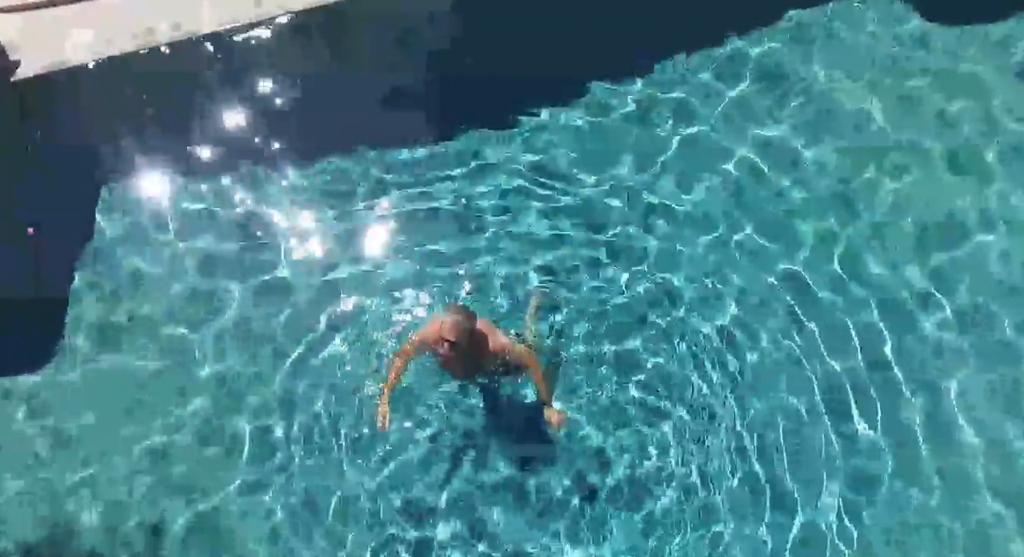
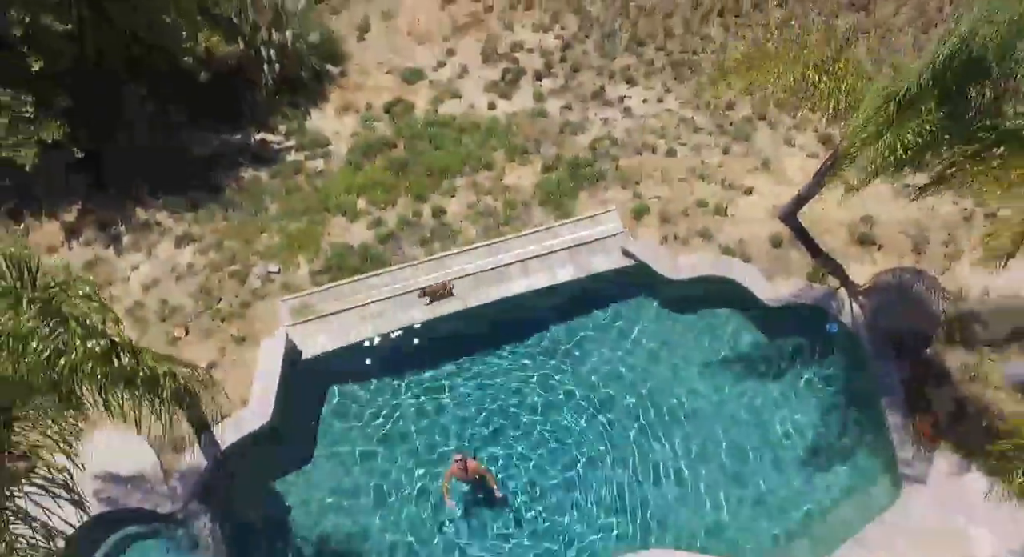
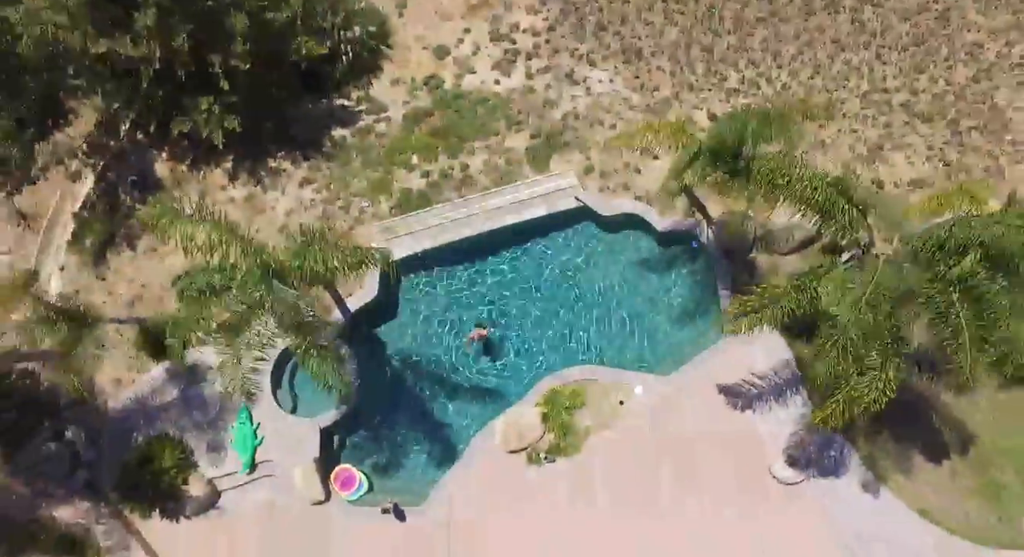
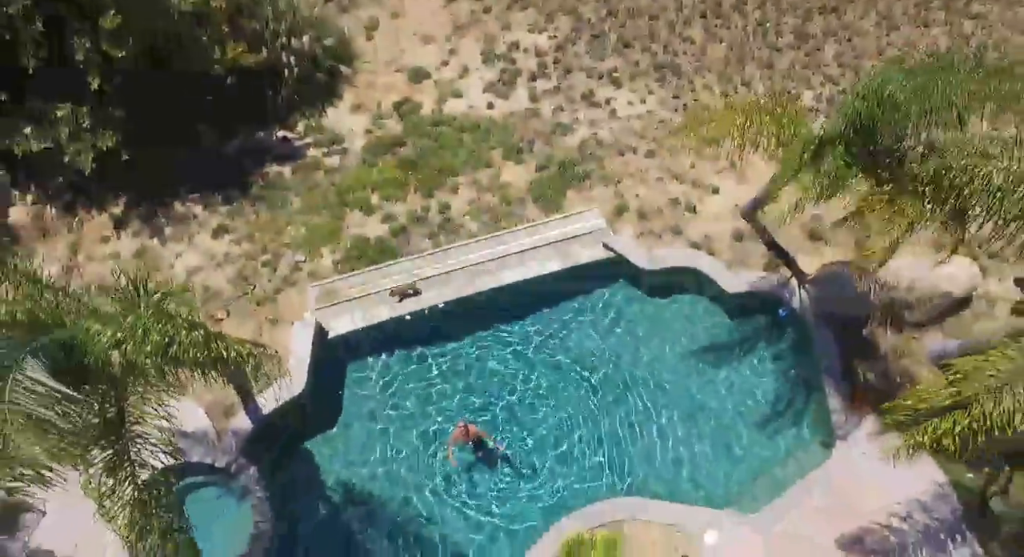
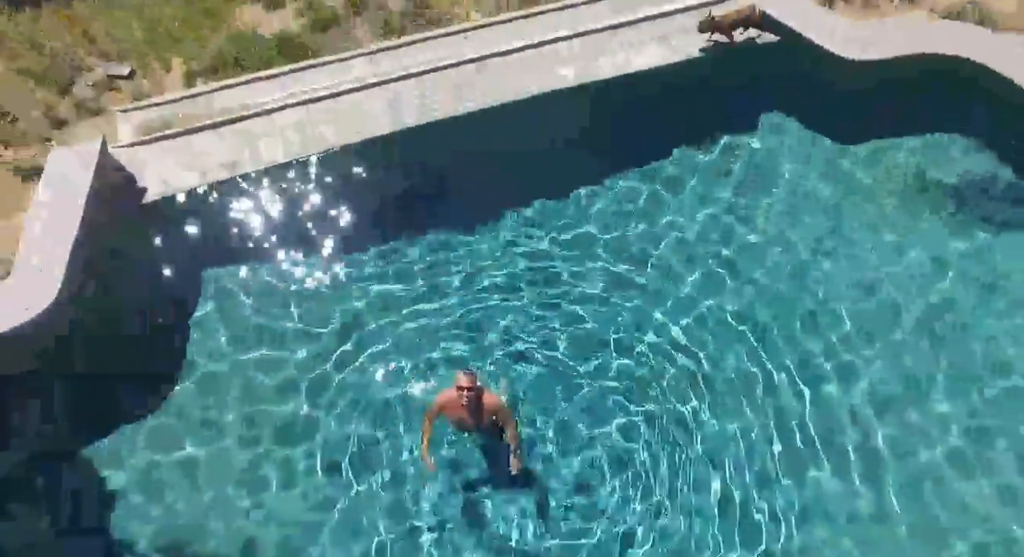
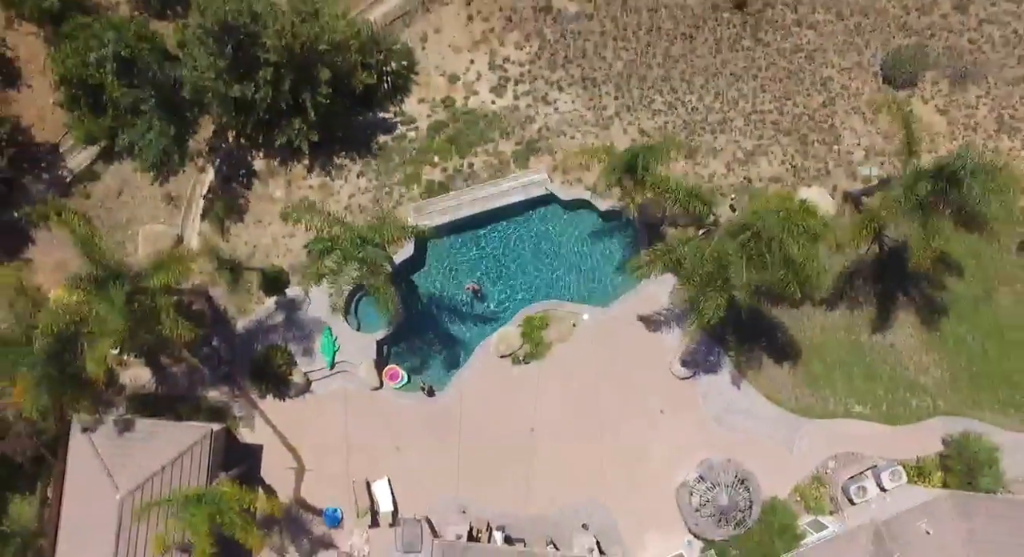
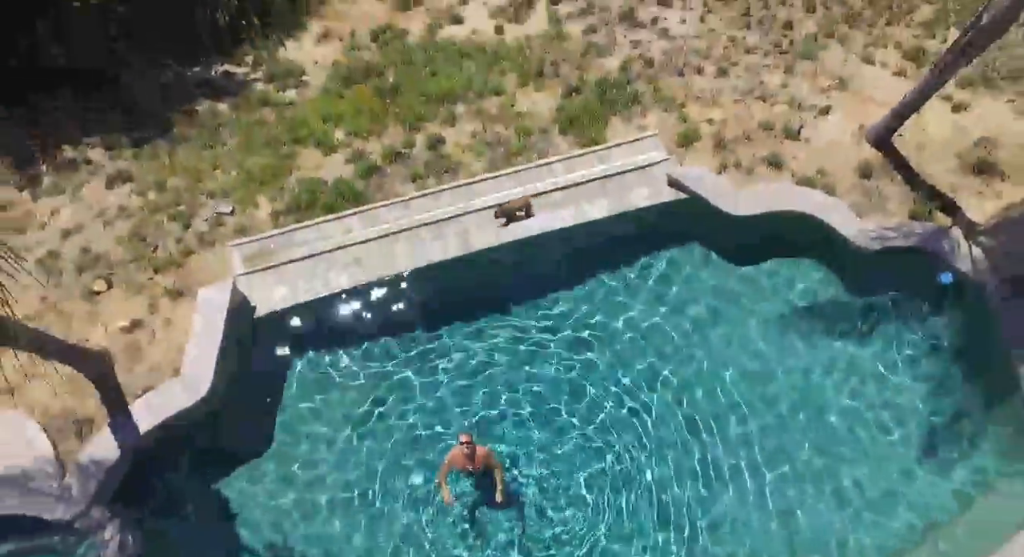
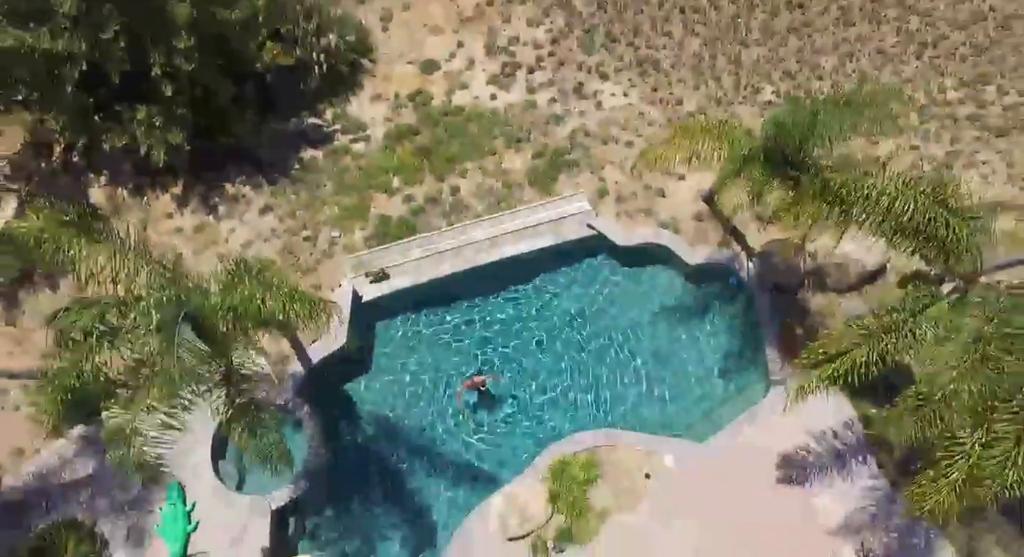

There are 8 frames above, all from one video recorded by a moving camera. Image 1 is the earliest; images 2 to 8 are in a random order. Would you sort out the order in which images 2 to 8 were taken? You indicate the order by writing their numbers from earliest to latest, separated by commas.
5, 7, 2, 4, 8, 3, 6
